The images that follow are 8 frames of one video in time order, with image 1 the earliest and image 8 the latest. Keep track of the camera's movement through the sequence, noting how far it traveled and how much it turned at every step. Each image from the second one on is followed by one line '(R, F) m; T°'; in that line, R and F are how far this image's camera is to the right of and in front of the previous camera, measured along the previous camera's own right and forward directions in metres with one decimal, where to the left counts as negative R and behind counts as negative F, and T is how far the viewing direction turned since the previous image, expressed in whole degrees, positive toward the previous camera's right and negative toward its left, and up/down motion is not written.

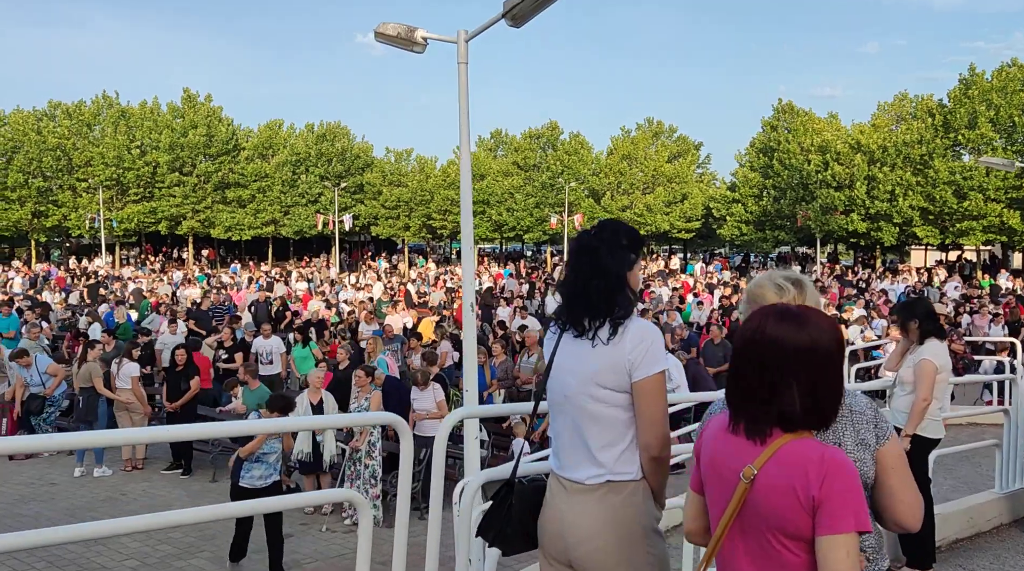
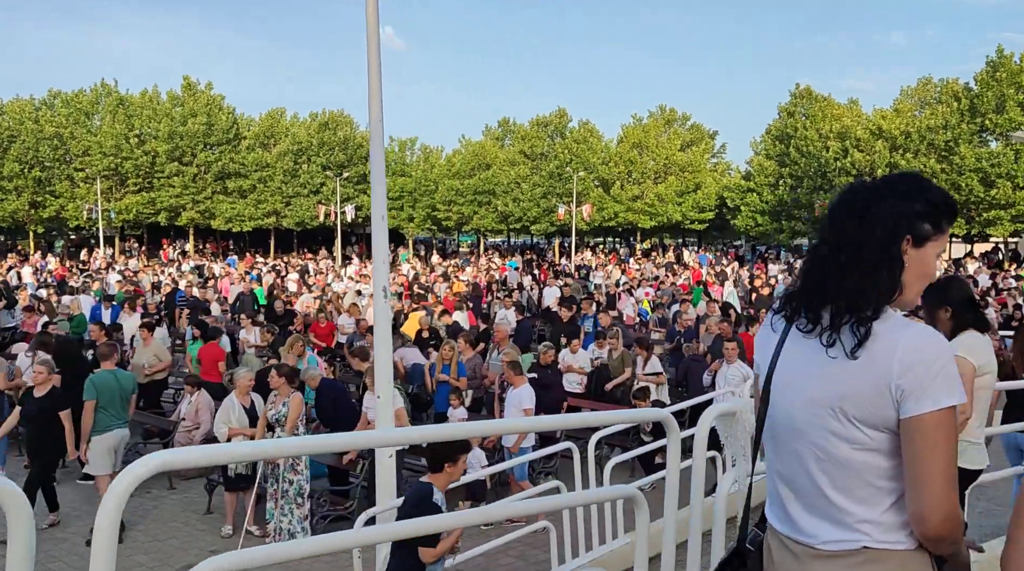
(+0.5, +1.4) m; -1°
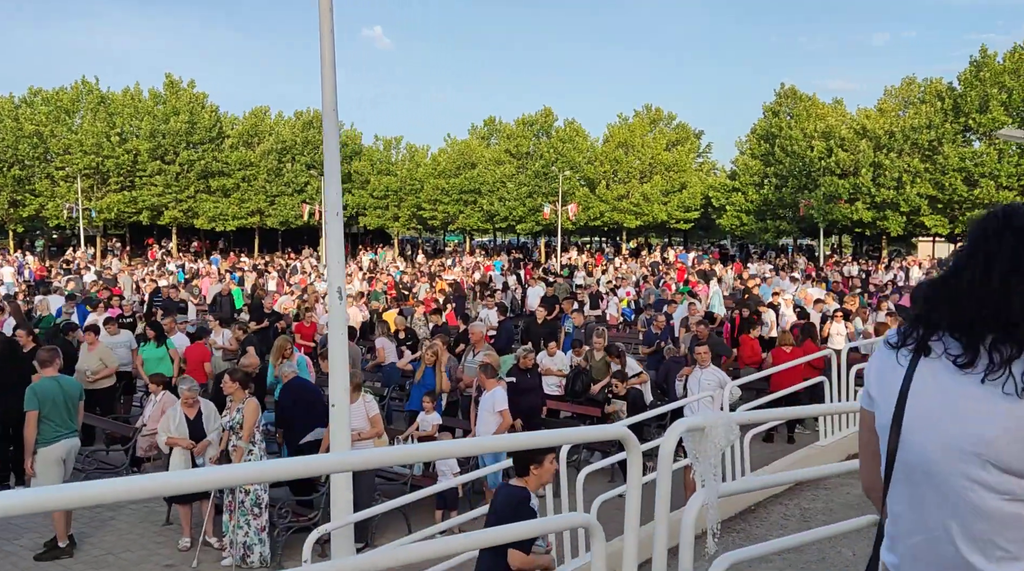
(+0.2, +0.2) m; +1°
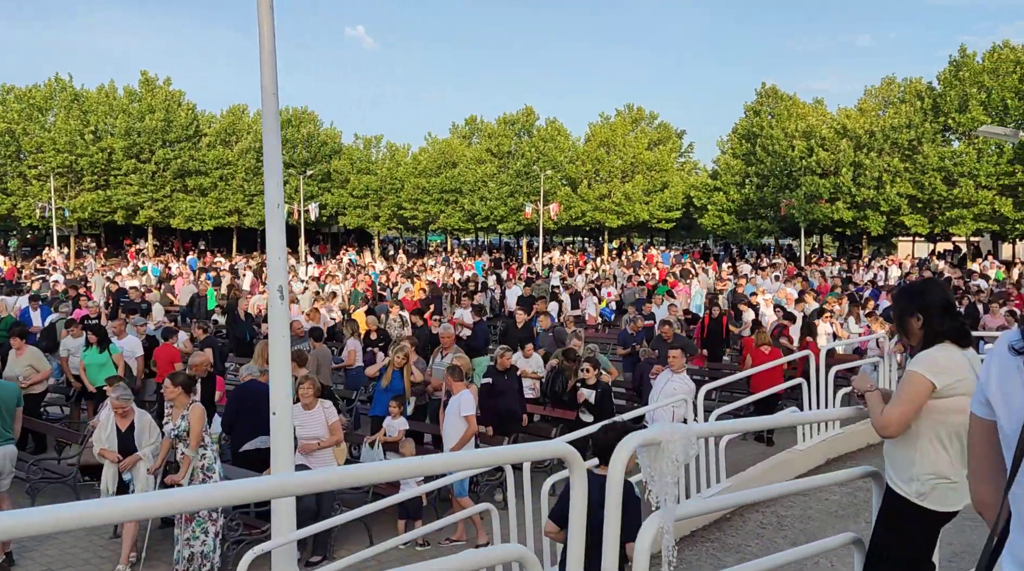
(+0.2, +0.3) m; +1°
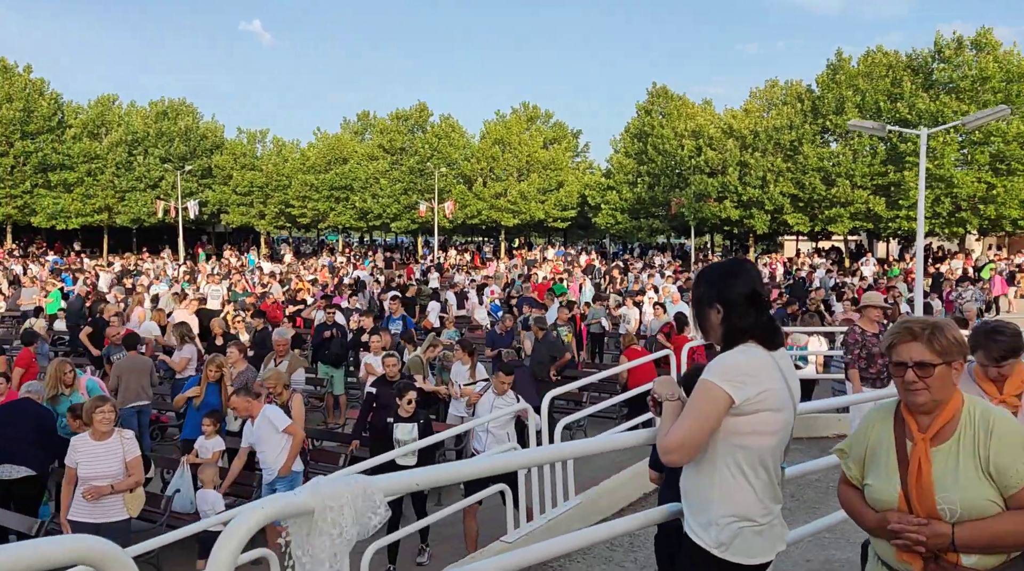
(+0.7, +0.7) m; +6°
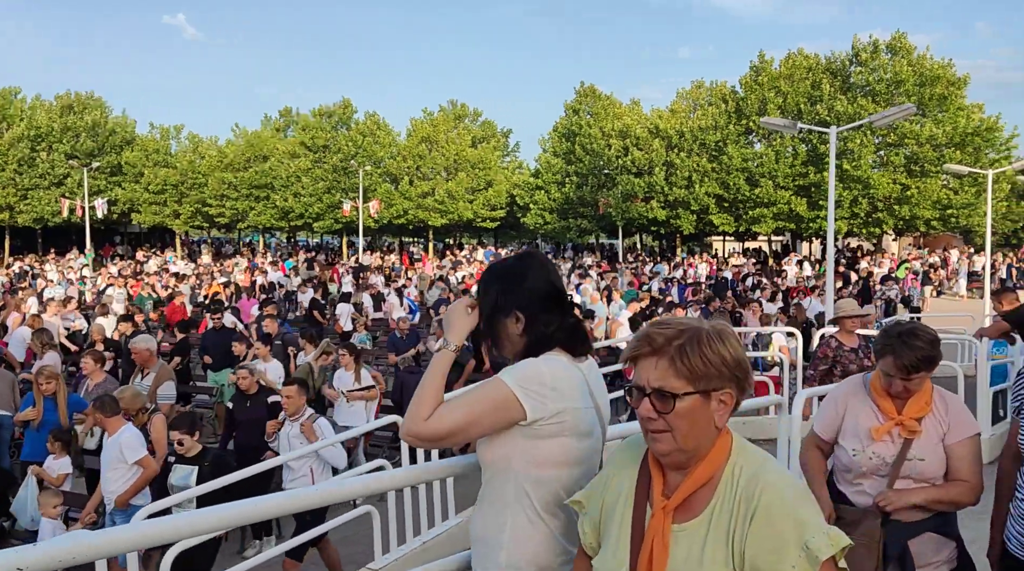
(+0.5, +0.6) m; +4°
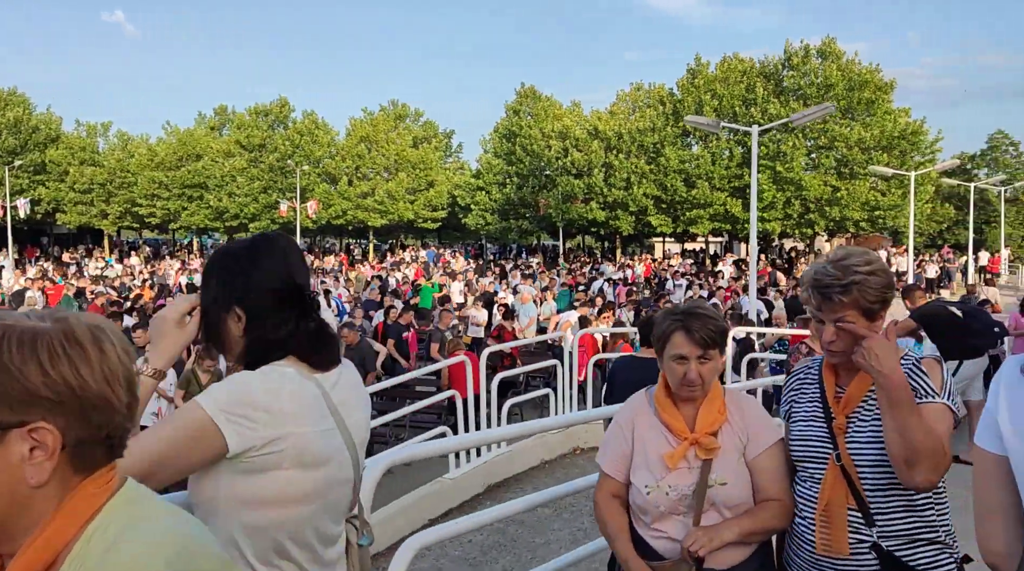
(+0.5, +0.1) m; +3°
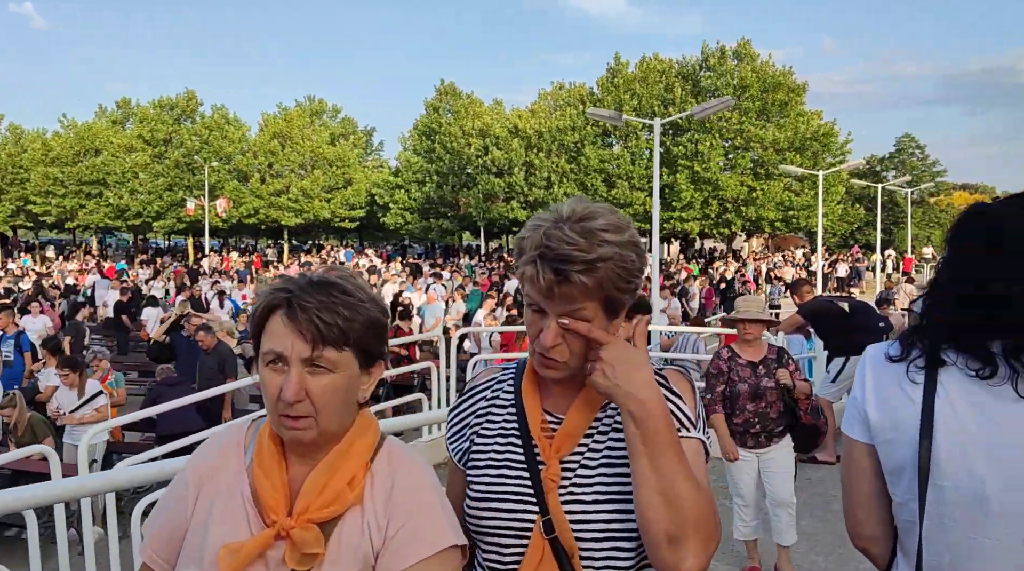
(+0.6, +0.6) m; +4°
